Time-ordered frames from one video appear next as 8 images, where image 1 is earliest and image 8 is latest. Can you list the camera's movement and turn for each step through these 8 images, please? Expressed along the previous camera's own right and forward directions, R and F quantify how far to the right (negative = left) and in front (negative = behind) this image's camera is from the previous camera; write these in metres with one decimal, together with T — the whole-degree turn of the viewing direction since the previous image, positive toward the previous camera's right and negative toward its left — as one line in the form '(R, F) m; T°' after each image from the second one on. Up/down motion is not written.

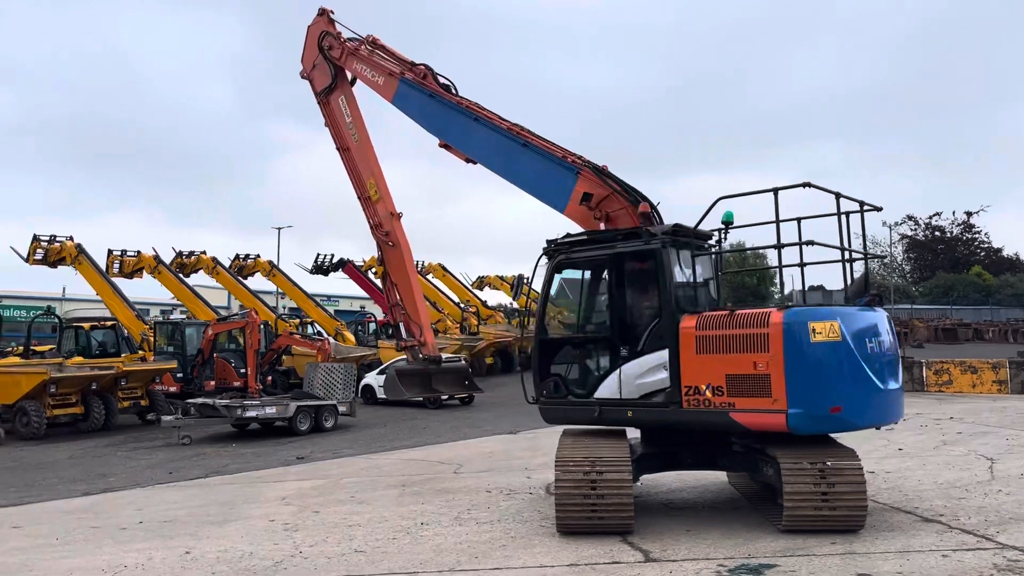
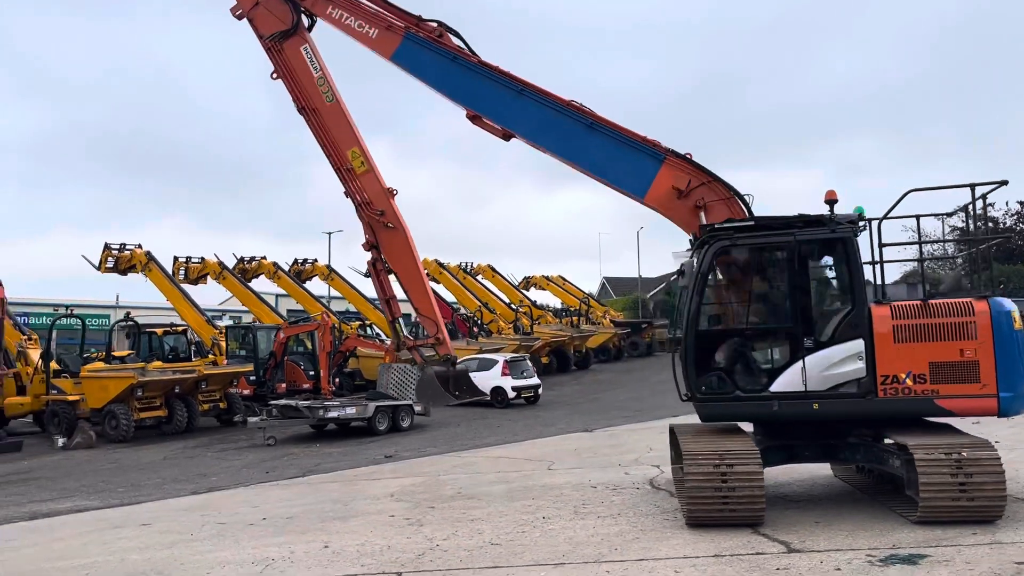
(-0.7, -0.1) m; -2°
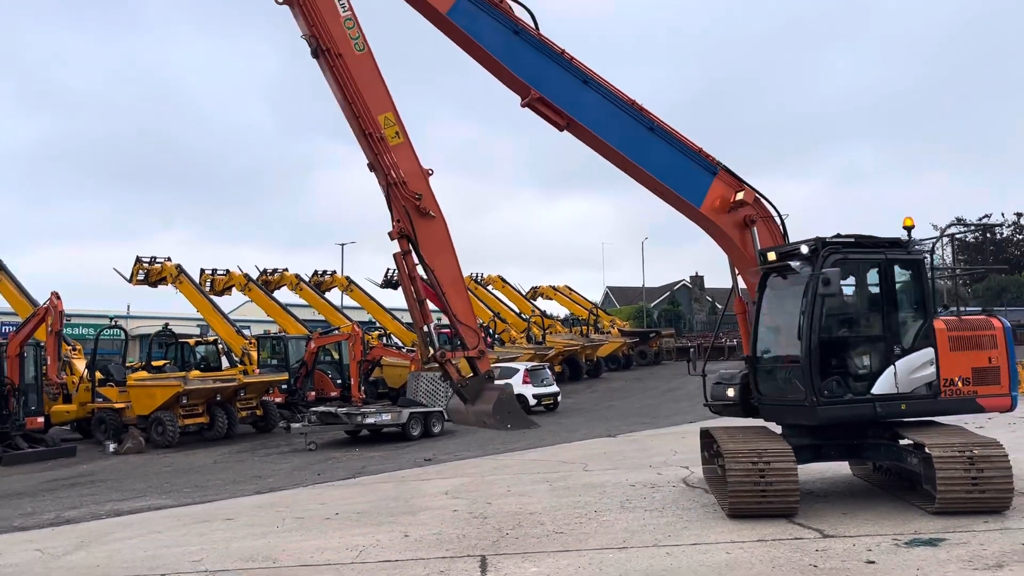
(-0.5, -0.8) m; 0°
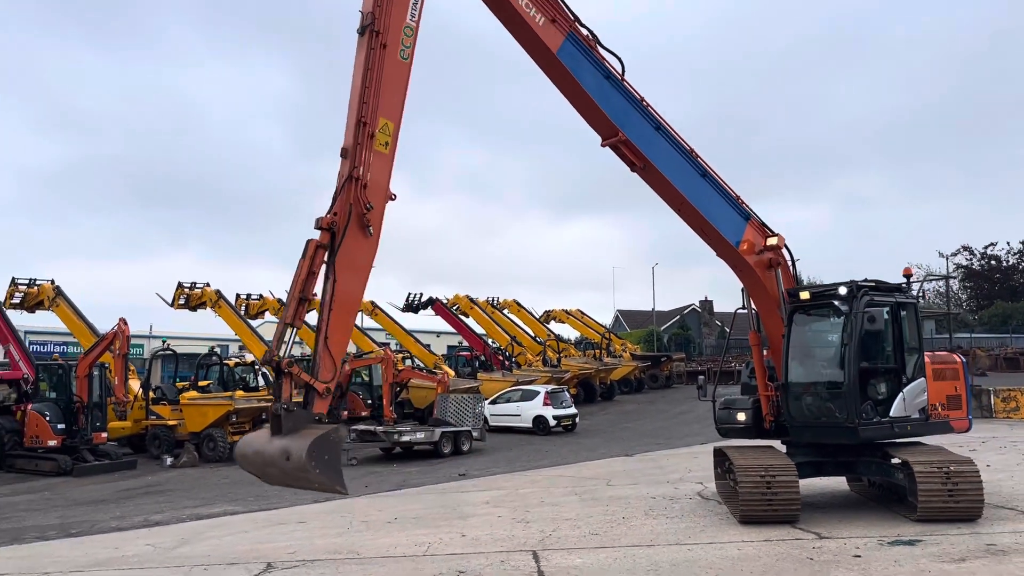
(-0.3, -1.2) m; -1°
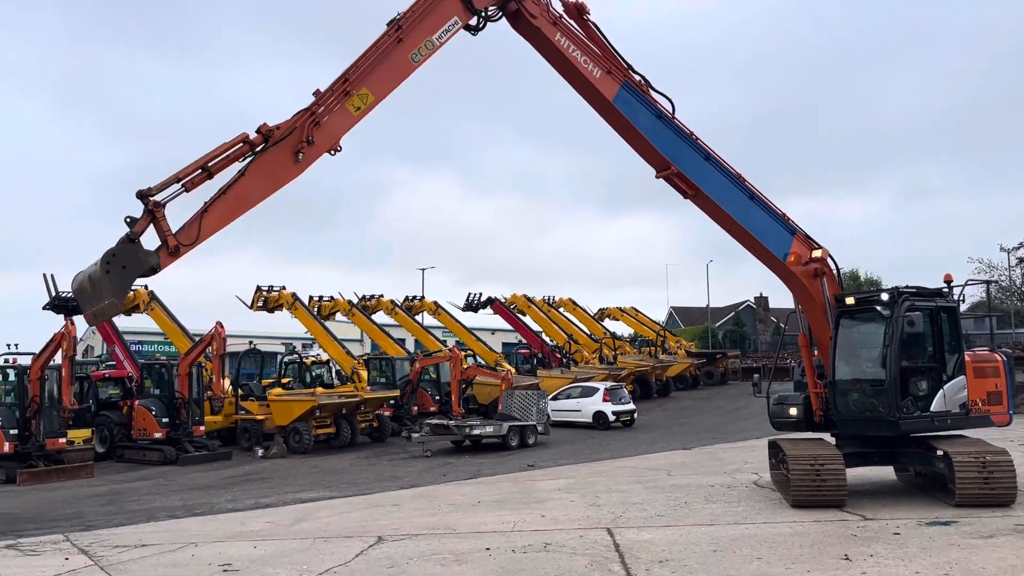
(-0.2, -1.1) m; -3°
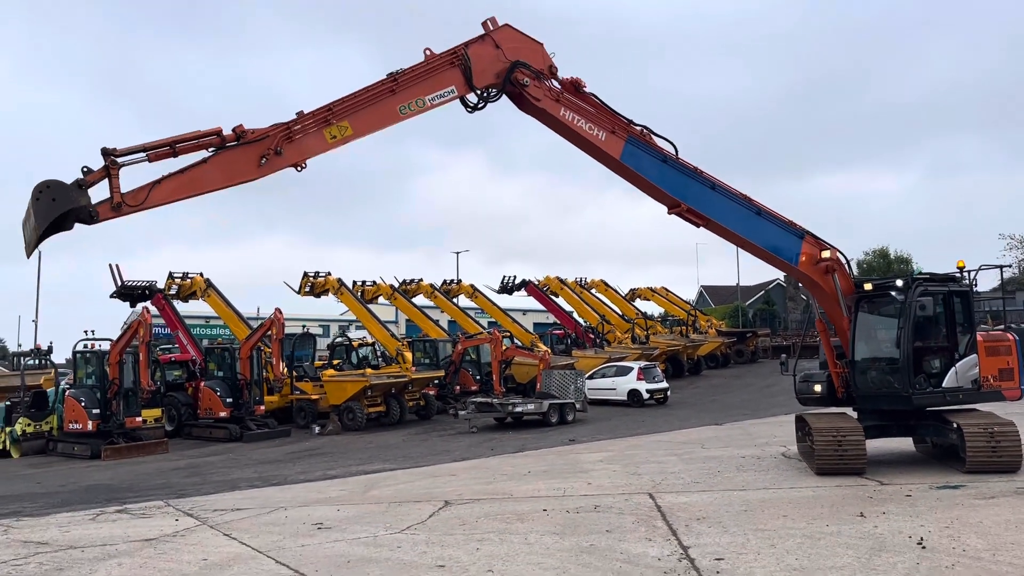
(-0.2, -1.0) m; -2°
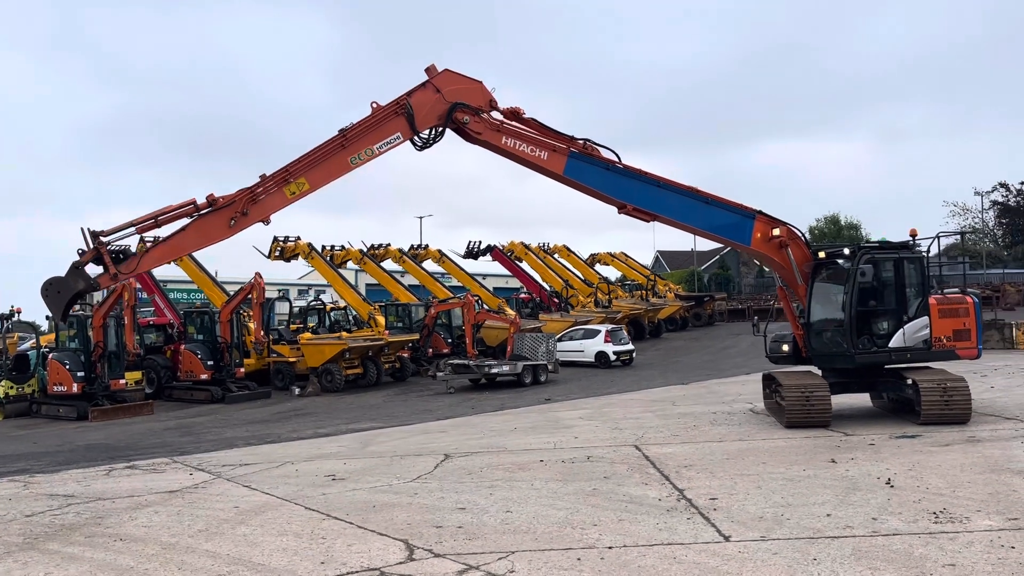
(-0.5, -0.5) m; +3°
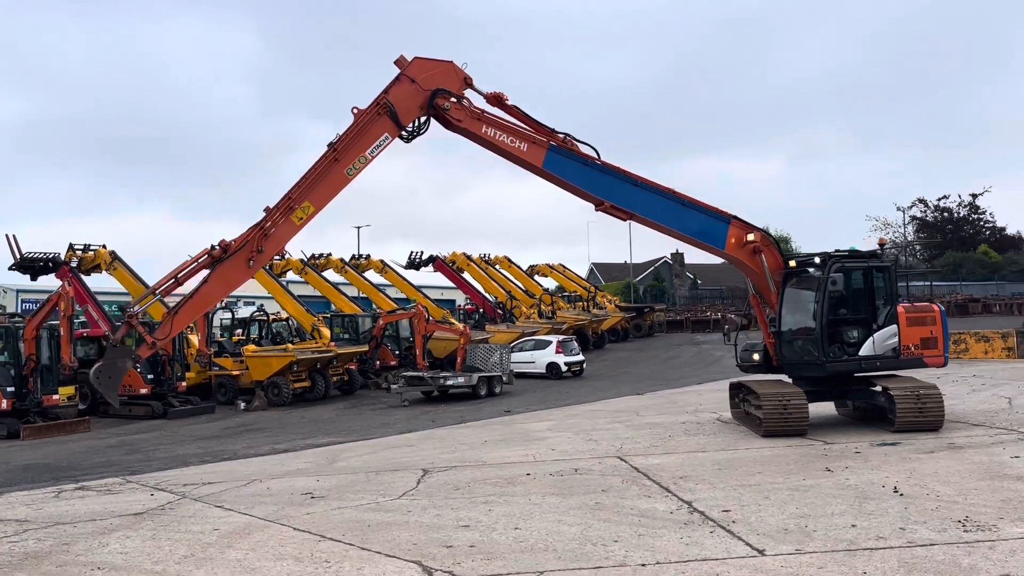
(-0.6, +0.3) m; +5°
